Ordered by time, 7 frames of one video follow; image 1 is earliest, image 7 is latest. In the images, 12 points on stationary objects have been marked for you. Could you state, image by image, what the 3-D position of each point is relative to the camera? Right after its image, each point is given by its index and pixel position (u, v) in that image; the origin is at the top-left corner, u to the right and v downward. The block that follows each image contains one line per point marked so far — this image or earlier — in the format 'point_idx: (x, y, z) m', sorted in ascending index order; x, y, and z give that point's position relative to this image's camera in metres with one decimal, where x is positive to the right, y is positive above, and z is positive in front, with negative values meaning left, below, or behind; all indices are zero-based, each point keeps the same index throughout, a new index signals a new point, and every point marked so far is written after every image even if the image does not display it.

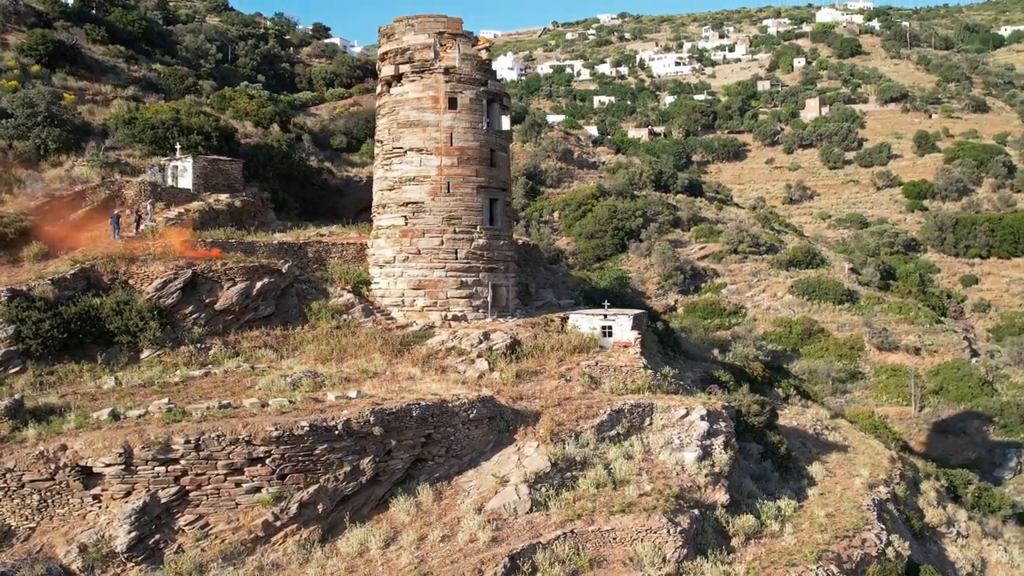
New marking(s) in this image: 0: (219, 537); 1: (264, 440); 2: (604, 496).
0: (-2.3, -2.0, +8.1) m
1: (-2.0, -1.2, +8.3) m
2: (+0.9, -1.9, +9.3) m
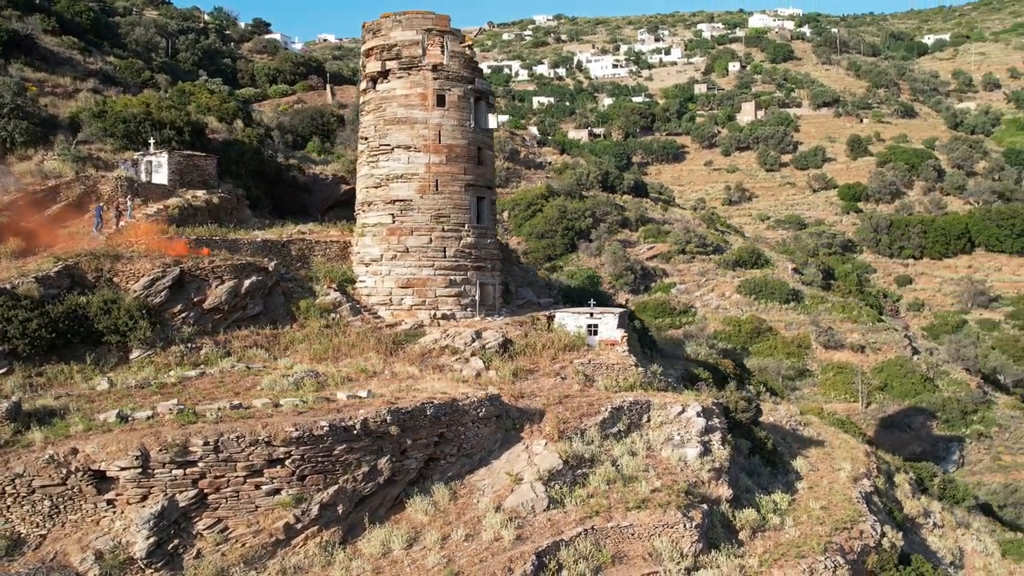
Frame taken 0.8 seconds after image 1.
0: (-2.1, -2.0, +7.9) m
1: (-1.8, -1.2, +8.1) m
2: (+1.0, -1.9, +9.3) m
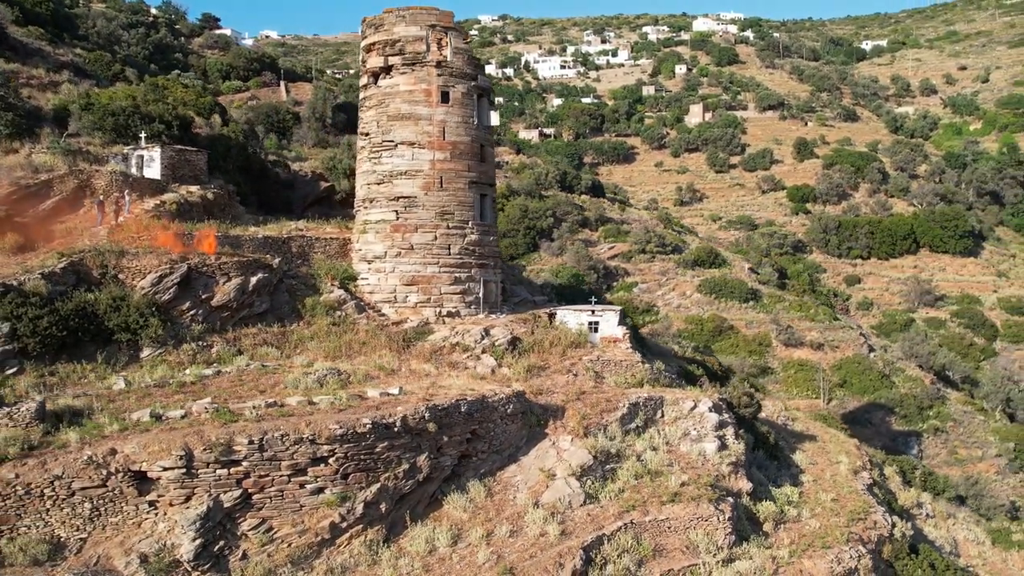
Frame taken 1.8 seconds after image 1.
0: (-1.7, -1.9, +7.7) m
1: (-1.4, -1.2, +8.0) m
2: (+1.3, -1.8, +9.4) m
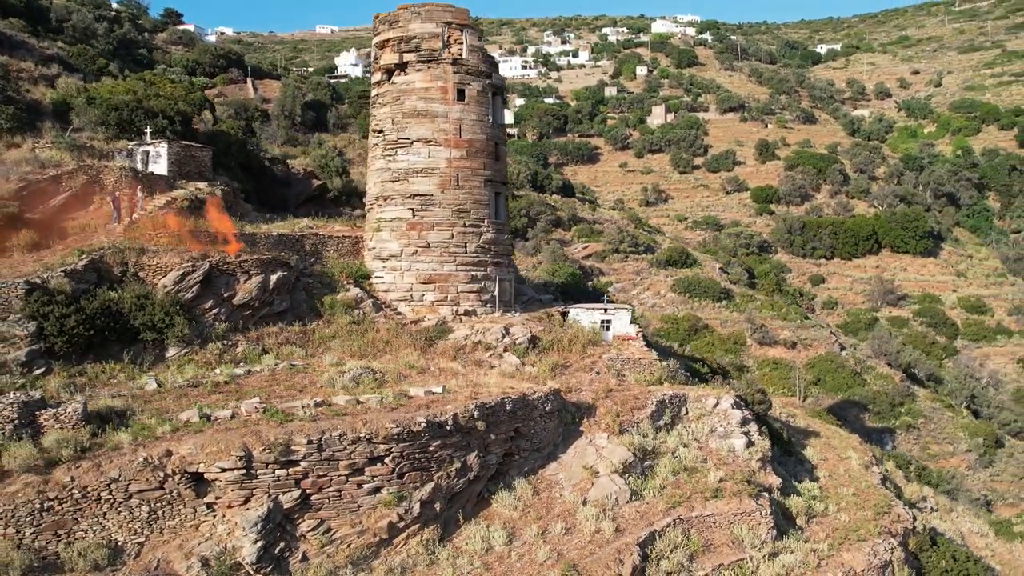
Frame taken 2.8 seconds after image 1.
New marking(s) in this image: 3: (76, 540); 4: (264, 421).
0: (-1.3, -1.9, +7.6) m
1: (-1.0, -1.2, +7.9) m
2: (+1.6, -1.8, +9.5) m
3: (-3.0, -1.7, +6.9) m
4: (-1.9, -1.0, +7.9) m
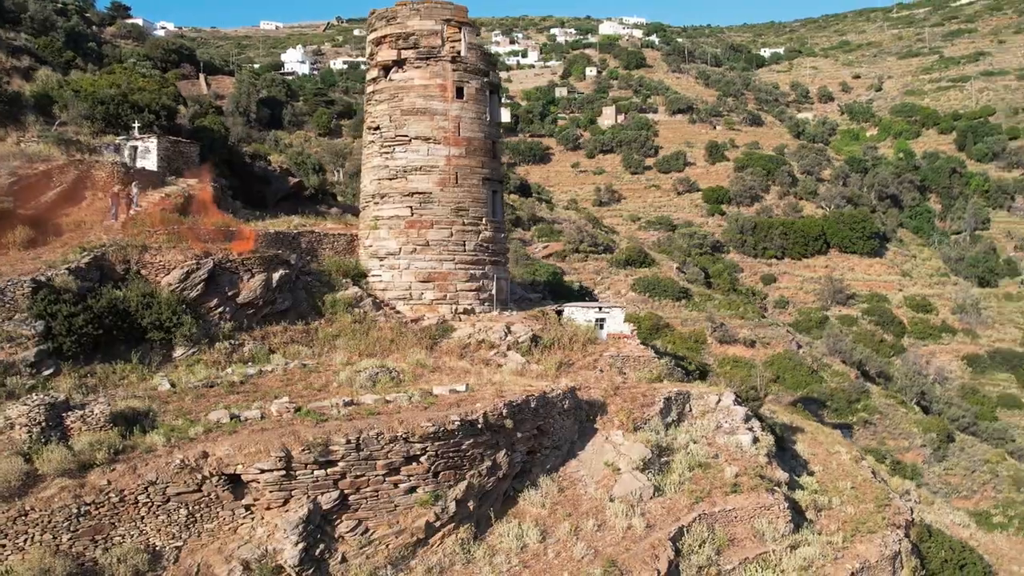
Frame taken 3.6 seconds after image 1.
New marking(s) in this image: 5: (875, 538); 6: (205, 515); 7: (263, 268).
0: (-1.0, -1.9, +7.5) m
1: (-0.7, -1.1, +7.8) m
2: (+1.8, -1.8, +9.6) m
3: (-2.6, -1.7, +6.7) m
4: (-1.6, -1.0, +7.7) m
5: (+3.5, -2.4, +9.7) m
6: (-2.2, -1.6, +7.1) m
7: (-2.7, +0.2, +11.1) m
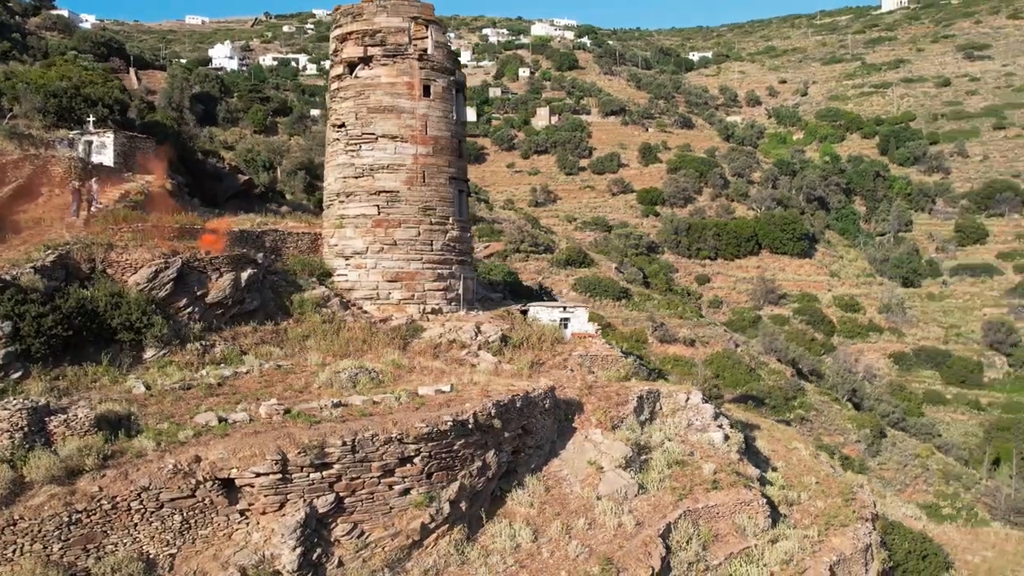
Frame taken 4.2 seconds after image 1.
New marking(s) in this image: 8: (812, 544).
0: (-1.0, -1.9, +7.4) m
1: (-0.7, -1.1, +7.7) m
2: (+1.6, -1.8, +9.7) m
3: (-2.6, -1.7, +6.5) m
4: (-1.7, -1.0, +7.6) m
5: (+3.3, -2.4, +9.9) m
6: (-2.1, -1.6, +6.9) m
7: (-3.0, +0.2, +10.8) m
8: (+2.8, -2.4, +9.4) m
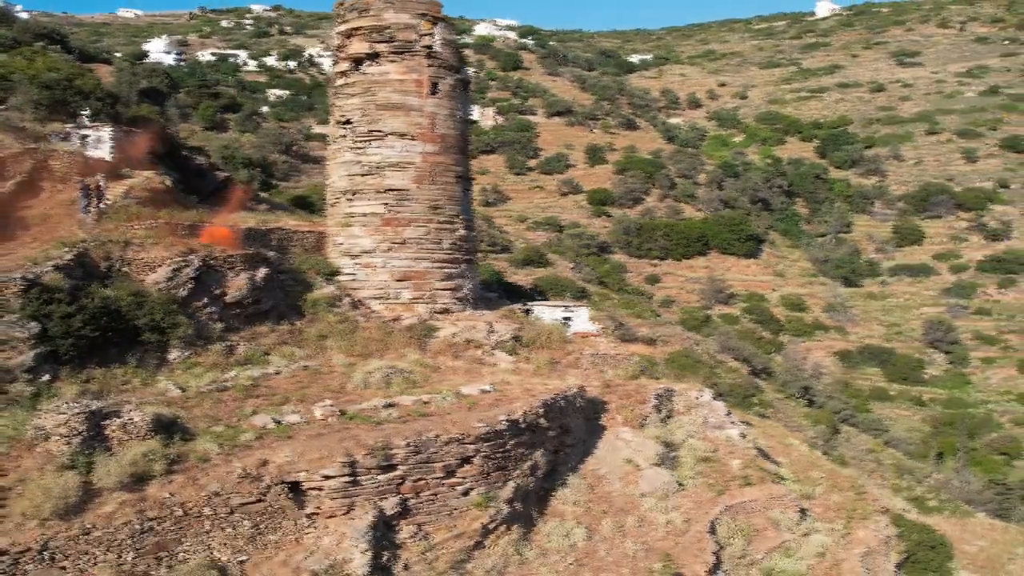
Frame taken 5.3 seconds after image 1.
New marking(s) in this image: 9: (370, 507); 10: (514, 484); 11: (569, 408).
0: (-0.5, -1.9, +7.3) m
1: (-0.3, -1.1, +7.7) m
2: (+1.9, -1.8, +9.8) m
3: (-2.0, -1.7, +6.3) m
4: (-1.2, -1.0, +7.4) m
5: (+3.6, -2.4, +10.1) m
6: (-1.6, -1.6, +6.8) m
7: (-2.8, +0.2, +10.5) m
8: (+3.1, -2.4, +9.6) m
9: (-1.0, -1.5, +7.1) m
10: (0.0, -1.5, +8.0) m
11: (+0.5, -1.1, +9.3) m
